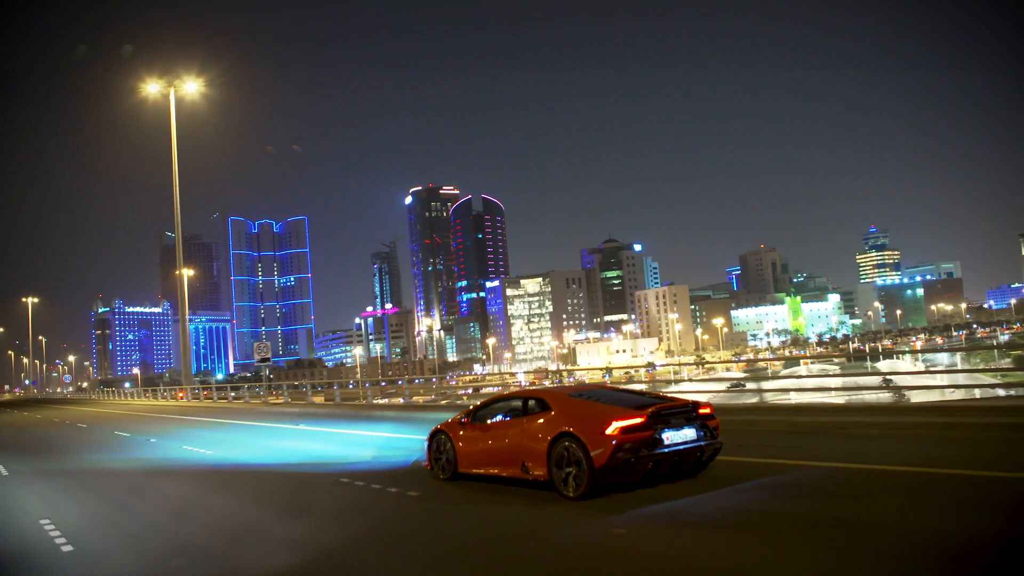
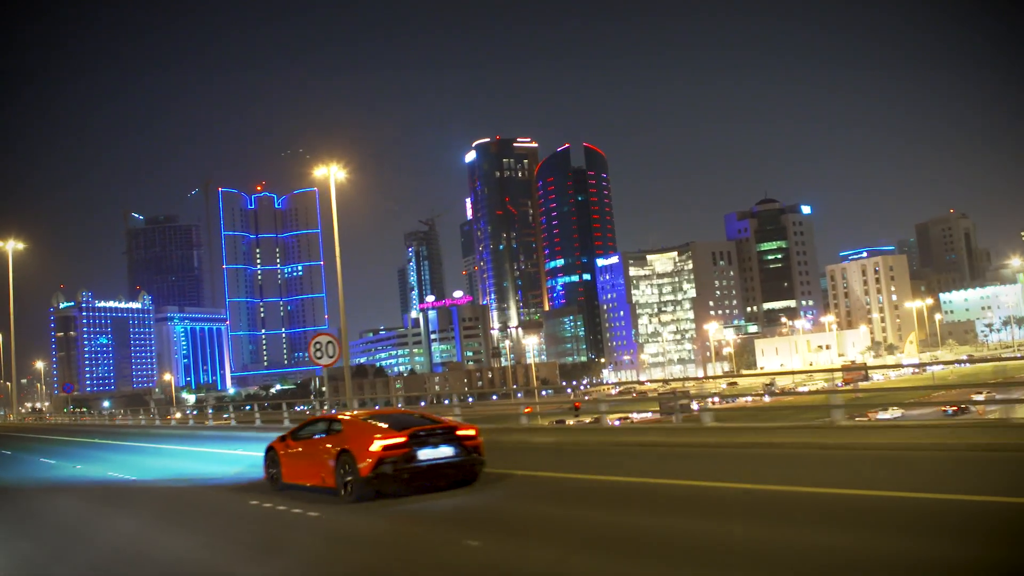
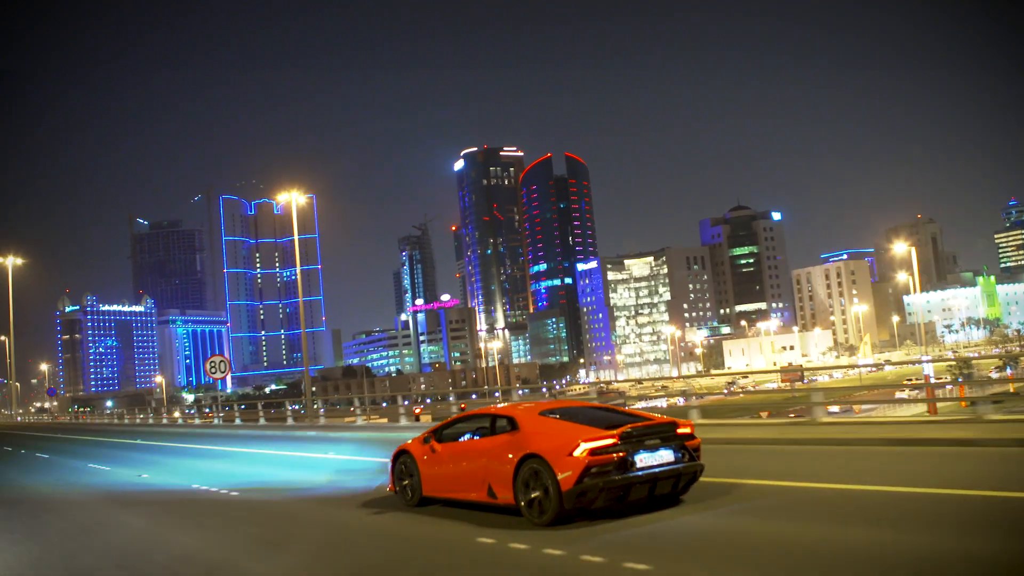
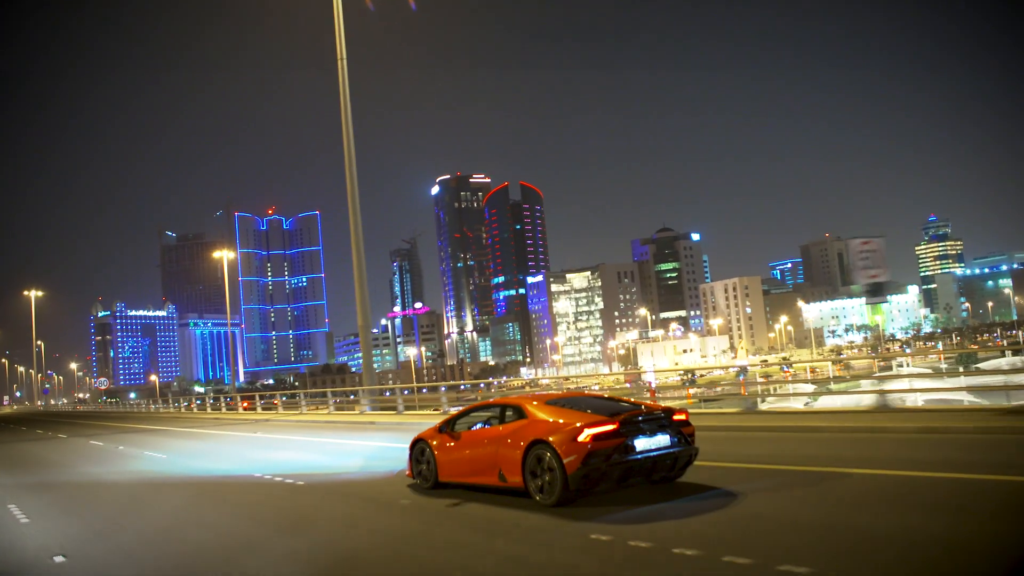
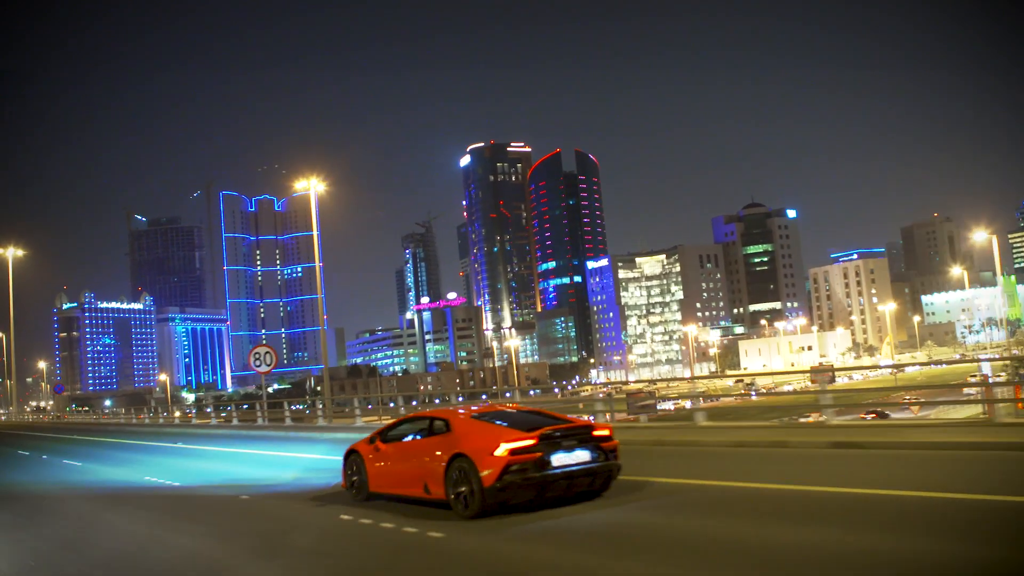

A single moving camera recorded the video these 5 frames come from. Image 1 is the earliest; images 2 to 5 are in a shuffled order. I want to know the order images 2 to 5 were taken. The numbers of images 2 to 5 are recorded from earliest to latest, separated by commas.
4, 3, 5, 2
